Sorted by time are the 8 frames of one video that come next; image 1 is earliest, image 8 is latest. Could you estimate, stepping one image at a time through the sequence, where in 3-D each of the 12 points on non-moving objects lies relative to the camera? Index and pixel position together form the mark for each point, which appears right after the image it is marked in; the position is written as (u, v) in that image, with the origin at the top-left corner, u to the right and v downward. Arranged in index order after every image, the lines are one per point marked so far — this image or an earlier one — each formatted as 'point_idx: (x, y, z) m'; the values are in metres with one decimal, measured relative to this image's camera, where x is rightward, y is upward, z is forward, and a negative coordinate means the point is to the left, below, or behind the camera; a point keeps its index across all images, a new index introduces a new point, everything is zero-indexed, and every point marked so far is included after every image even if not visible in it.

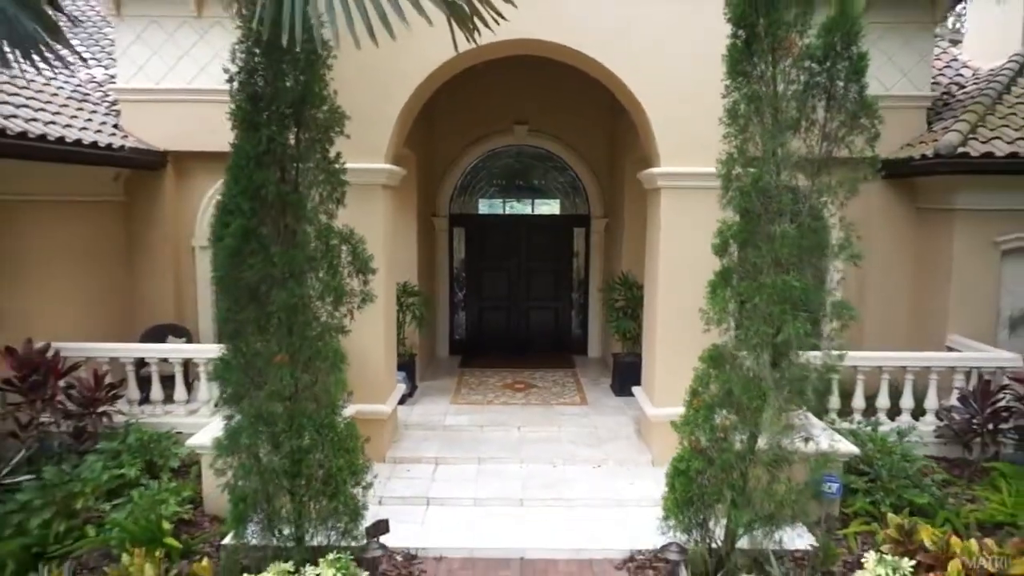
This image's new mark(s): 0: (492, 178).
0: (-0.3, +1.6, +10.0) m
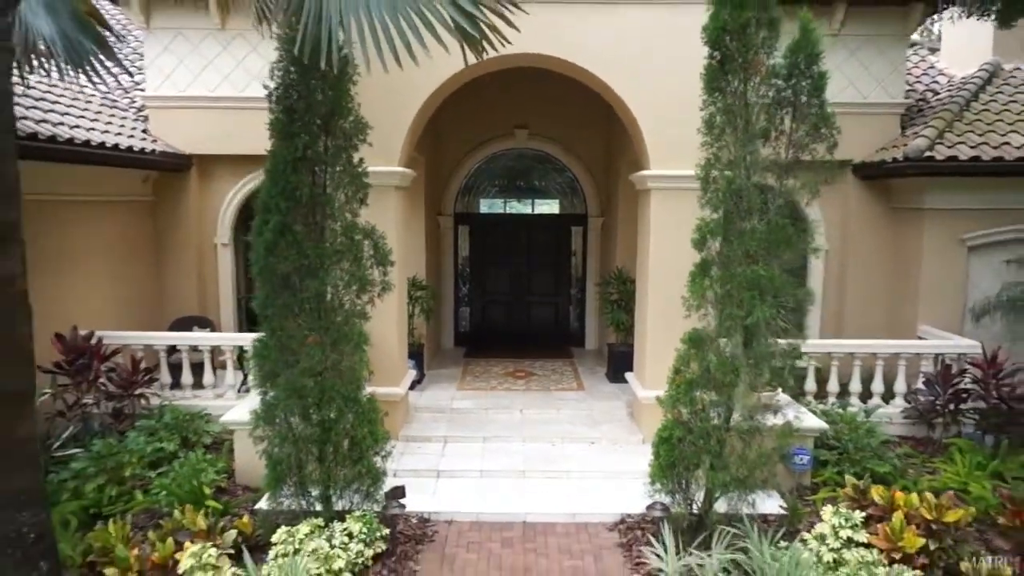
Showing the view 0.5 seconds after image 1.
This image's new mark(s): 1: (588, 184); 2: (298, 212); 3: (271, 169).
0: (-0.3, +1.7, +10.6) m
1: (+1.1, +1.6, +10.3) m
2: (-1.5, +0.5, +4.9) m
3: (-1.7, +0.8, +4.8) m
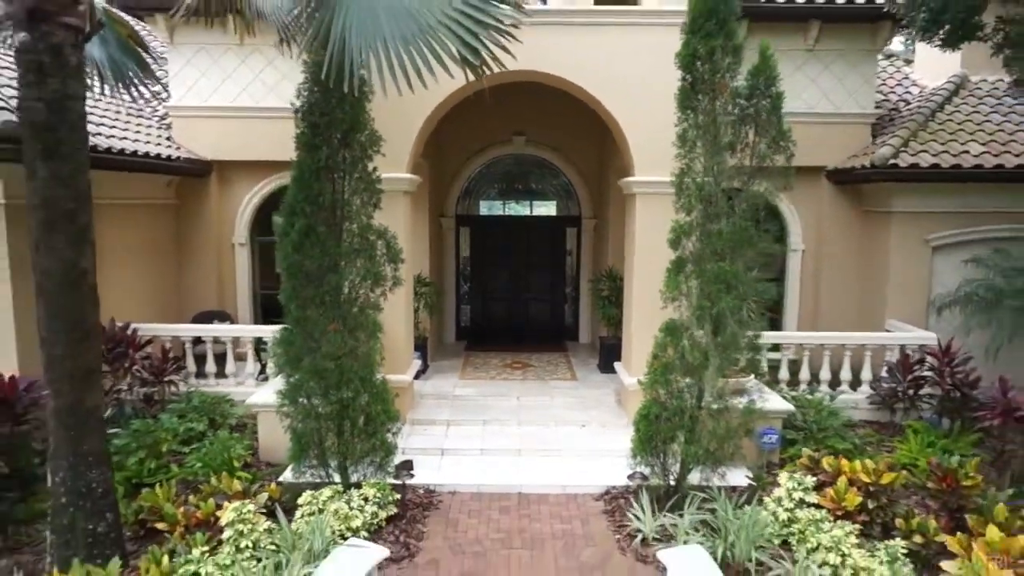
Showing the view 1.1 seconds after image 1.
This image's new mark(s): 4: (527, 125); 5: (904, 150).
0: (-0.3, +1.7, +11.3) m
1: (+1.1, +1.6, +11.0) m
2: (-1.6, +0.6, +5.6) m
3: (-1.7, +0.9, +5.5) m
4: (+0.2, +2.5, +10.7) m
5: (+4.8, +1.7, +8.5) m
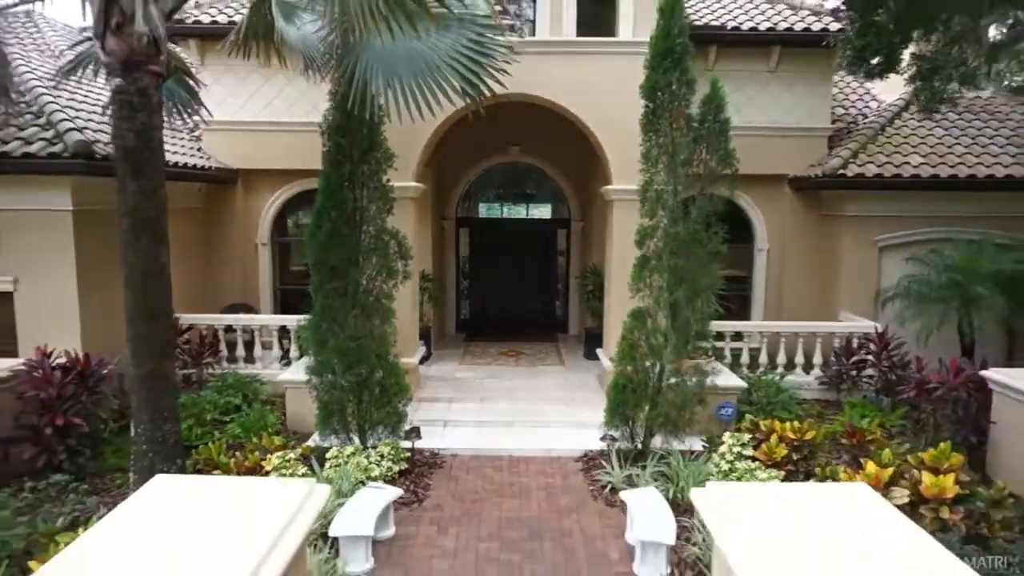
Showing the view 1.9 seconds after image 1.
0: (-0.4, +1.8, +12.4) m
1: (+1.0, +1.7, +12.1) m
2: (-1.6, +0.7, +6.7) m
3: (-1.8, +1.0, +6.6) m
4: (+0.2, +2.6, +11.8) m
5: (+4.7, +1.8, +9.6) m
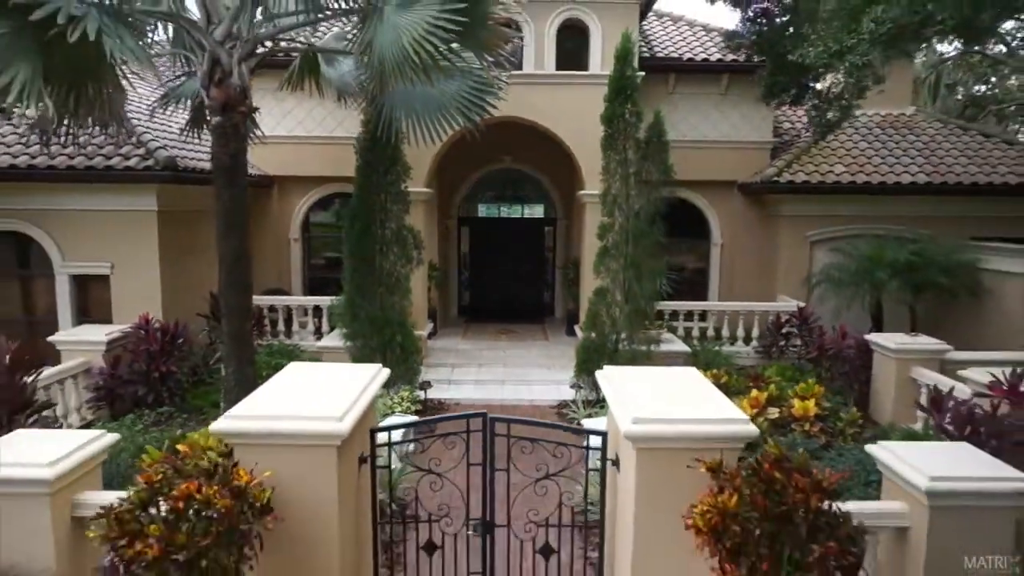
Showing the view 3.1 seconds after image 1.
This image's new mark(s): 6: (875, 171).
0: (-0.5, +2.0, +14.4) m
1: (+0.9, +1.9, +14.0) m
2: (-1.8, +0.9, +8.6) m
3: (-1.9, +1.2, +8.6) m
4: (0.0, +2.8, +13.8) m
5: (+4.6, +2.0, +11.6) m
6: (+6.1, +2.0, +11.4) m
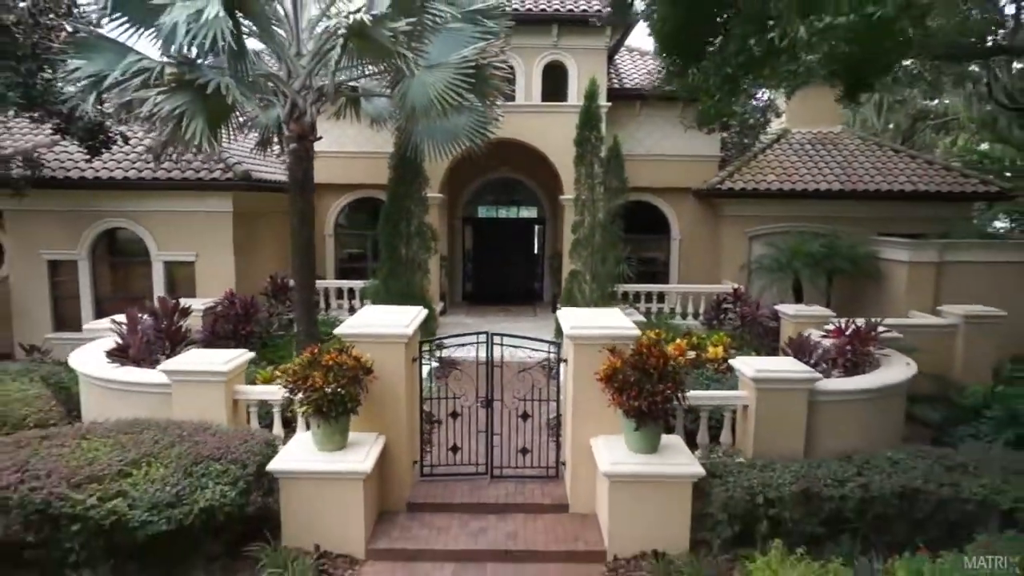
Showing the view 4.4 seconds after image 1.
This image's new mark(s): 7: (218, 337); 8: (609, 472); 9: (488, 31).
0: (-0.6, +2.3, +17.1) m
1: (+0.8, +2.2, +16.8) m
2: (-1.9, +1.2, +11.4) m
3: (-2.0, +1.5, +11.3) m
4: (-0.1, +3.1, +16.6) m
5: (+4.5, +2.3, +14.3) m
6: (+6.0, +2.2, +14.2) m
7: (-4.4, -0.8, +10.4) m
8: (+0.8, -1.5, +5.6) m
9: (-0.3, +3.5, +9.4) m
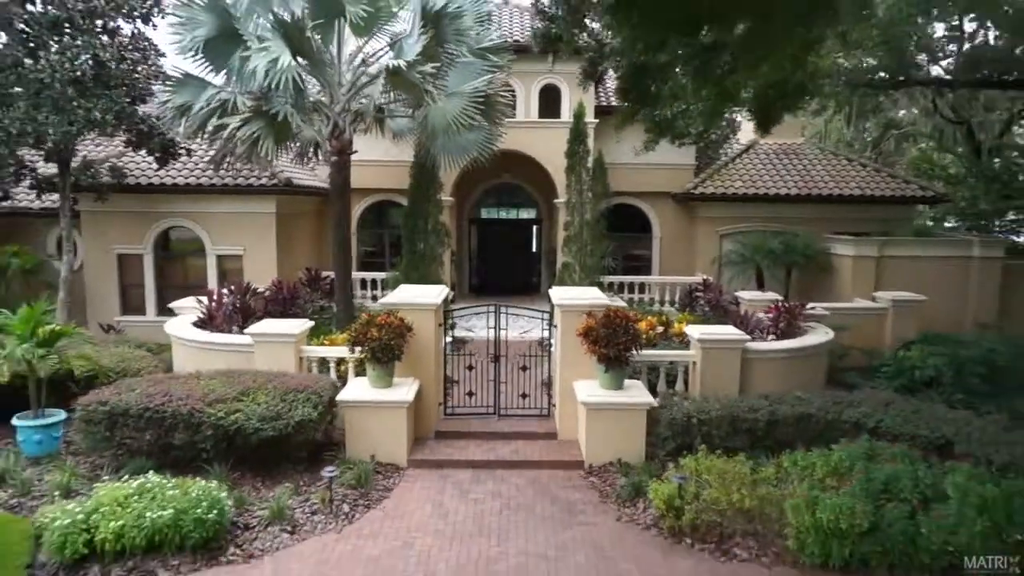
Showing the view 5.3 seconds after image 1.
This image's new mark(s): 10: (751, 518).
0: (-0.6, +2.5, +19.2) m
1: (+0.8, +2.3, +18.9) m
2: (-1.8, +1.4, +13.5) m
3: (-2.0, +1.7, +13.4) m
4: (0.0, +3.3, +18.7) m
5: (+4.6, +2.5, +16.4) m
6: (+6.0, +2.4, +16.3) m
7: (-4.4, -0.5, +12.5) m
8: (+0.8, -1.3, +7.7) m
9: (-0.3, +3.7, +11.6) m
10: (+2.1, -2.1, +6.2) m
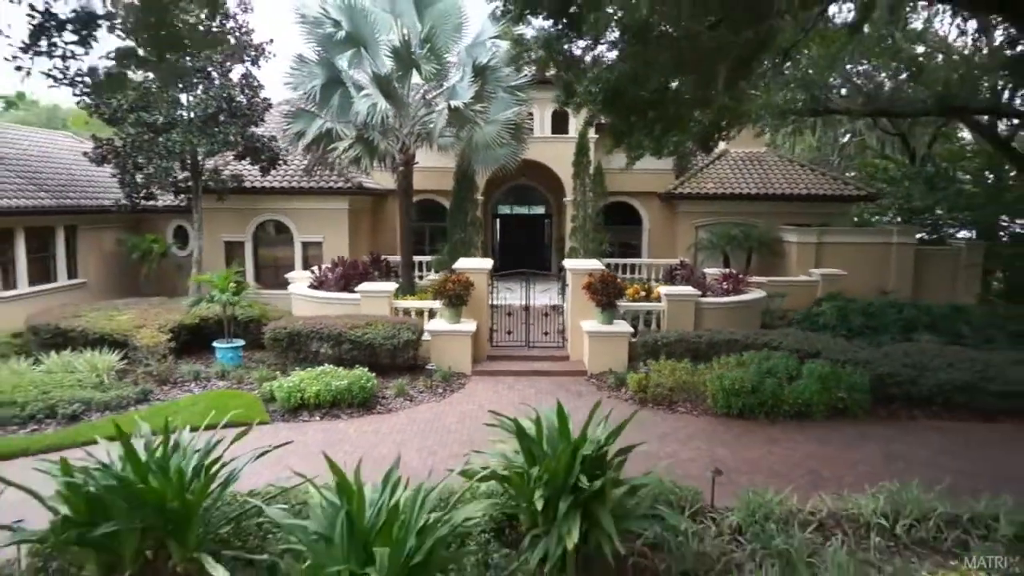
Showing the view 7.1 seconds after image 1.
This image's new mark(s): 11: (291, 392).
0: (-0.1, +3.1, +23.3) m
1: (+1.4, +2.9, +23.0) m
2: (-1.3, +1.9, +17.6) m
3: (-1.5, +2.2, +17.5) m
4: (+0.5, +3.9, +22.8) m
5: (+5.1, +3.0, +20.5) m
6: (+6.5, +3.0, +20.4) m
7: (-3.9, 0.0, +16.6) m
8: (+1.3, -0.7, +11.8) m
9: (+0.2, +4.3, +15.6) m
10: (+2.6, -1.5, +10.3) m
11: (-3.2, -1.5, +9.8) m
